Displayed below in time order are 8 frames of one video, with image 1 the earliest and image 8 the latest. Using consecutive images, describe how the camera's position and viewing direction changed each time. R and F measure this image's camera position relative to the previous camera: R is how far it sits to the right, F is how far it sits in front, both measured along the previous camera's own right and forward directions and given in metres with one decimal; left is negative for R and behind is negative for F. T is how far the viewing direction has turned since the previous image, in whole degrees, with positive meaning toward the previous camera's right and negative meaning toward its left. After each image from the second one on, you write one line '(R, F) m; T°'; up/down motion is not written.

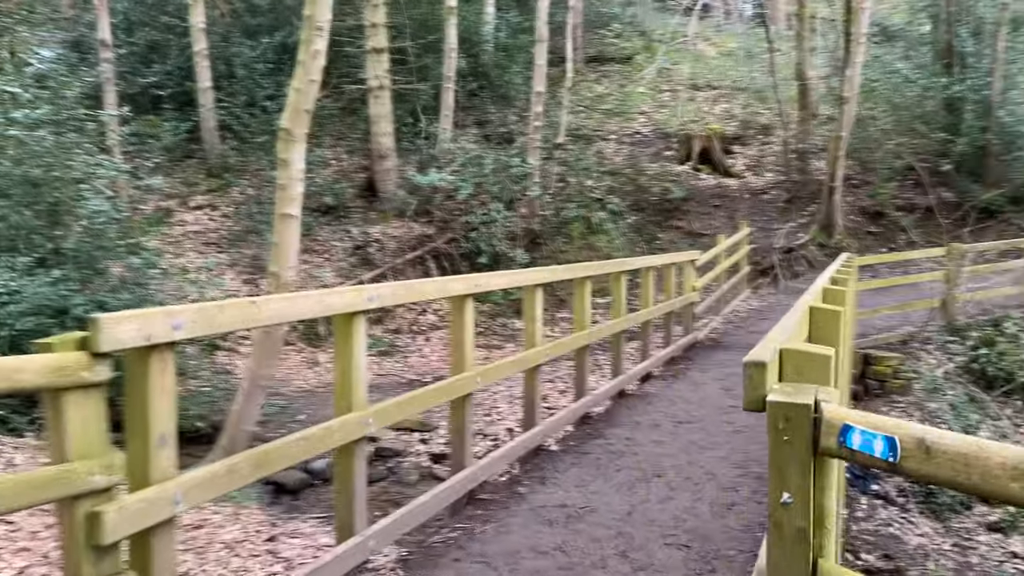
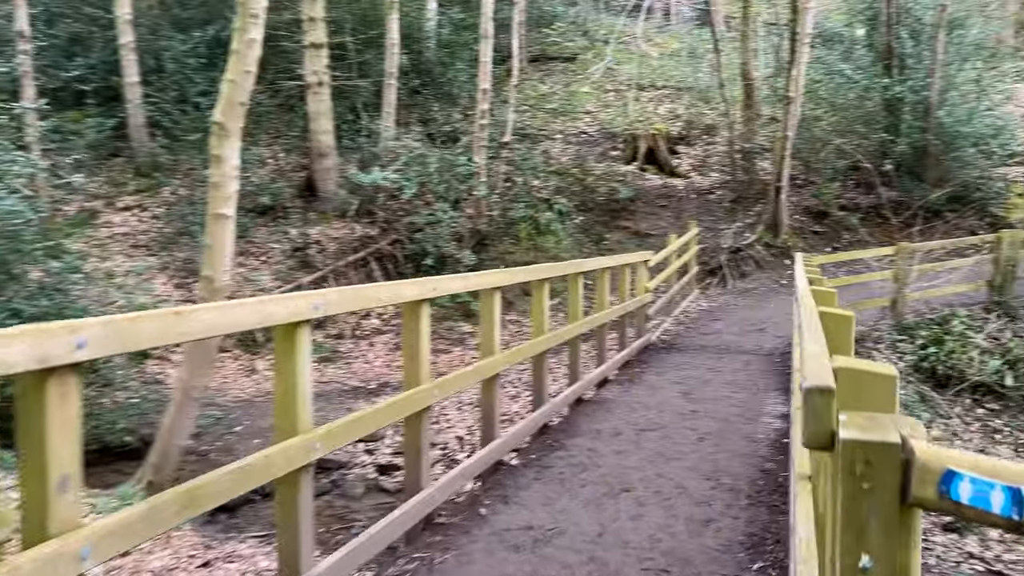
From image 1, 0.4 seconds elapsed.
(-0.1, +0.3) m; +4°
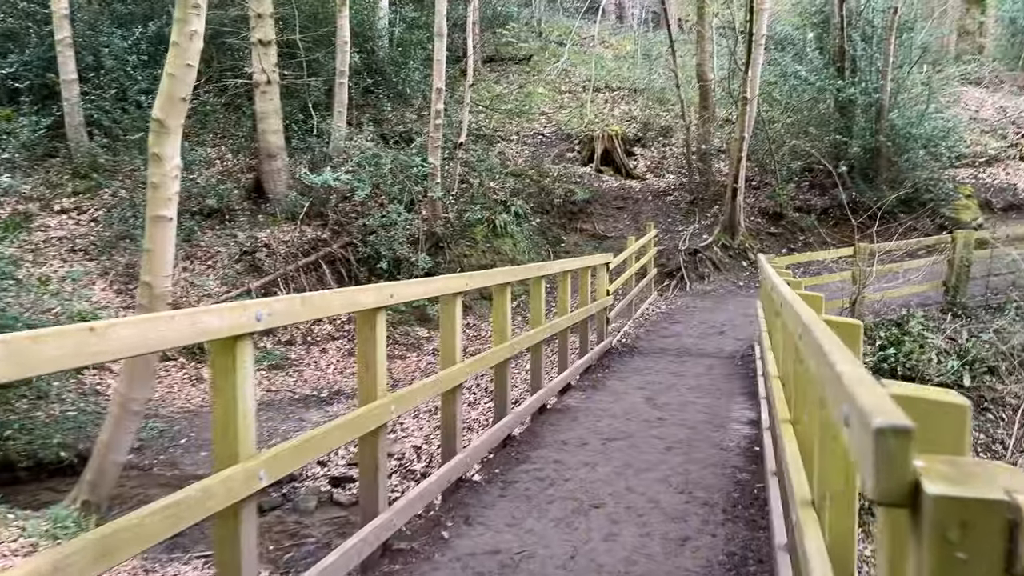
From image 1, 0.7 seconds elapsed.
(0.0, +0.3) m; +3°
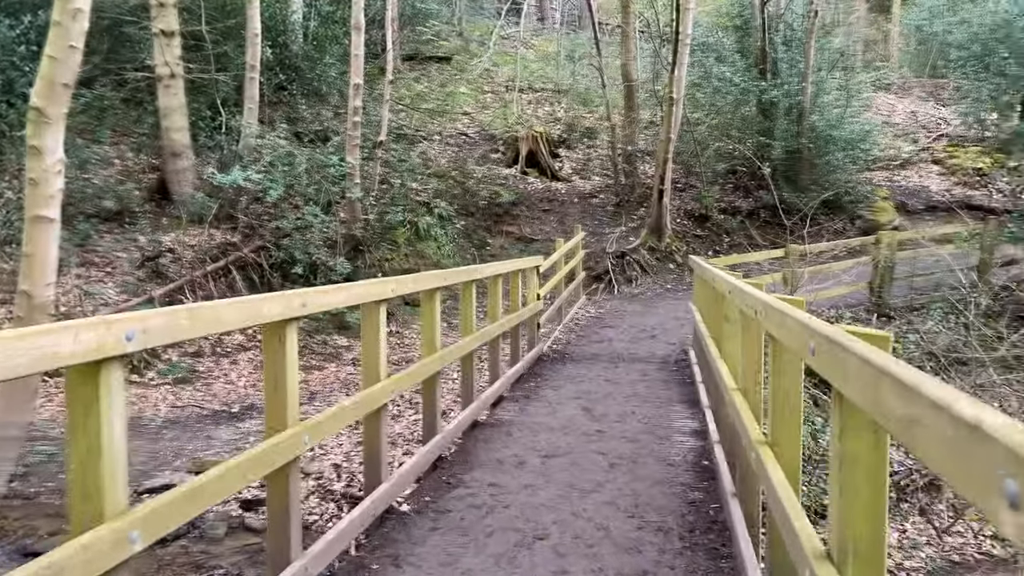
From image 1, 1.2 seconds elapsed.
(0.0, +0.4) m; +6°
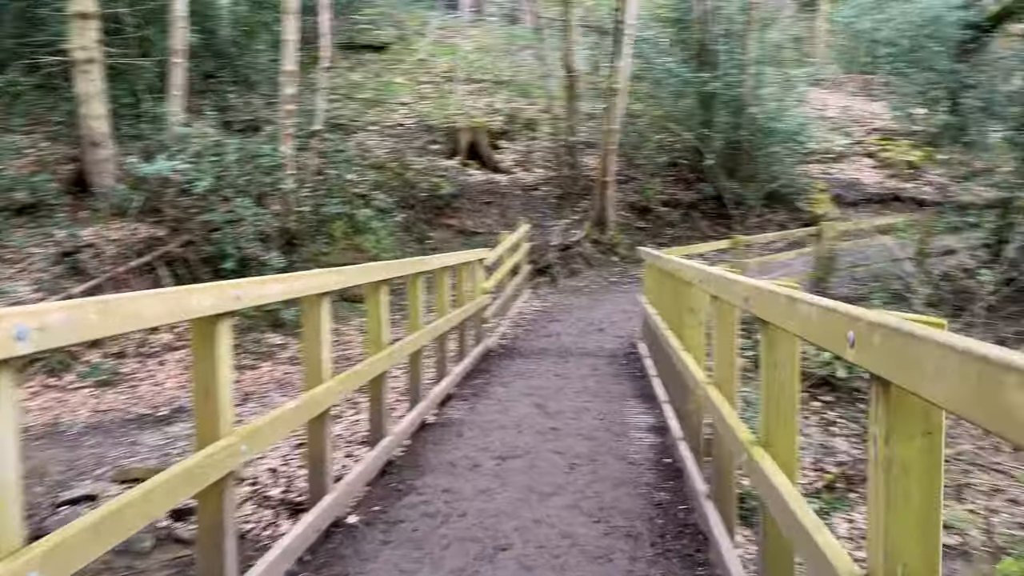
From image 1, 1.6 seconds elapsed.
(-0.1, +0.3) m; +4°
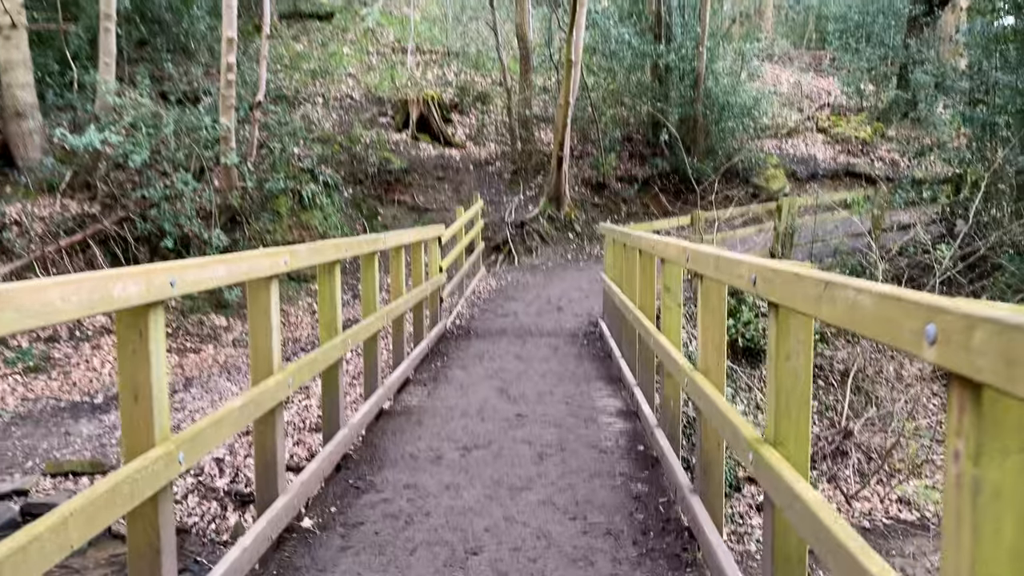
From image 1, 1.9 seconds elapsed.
(-0.1, +0.3) m; +4°
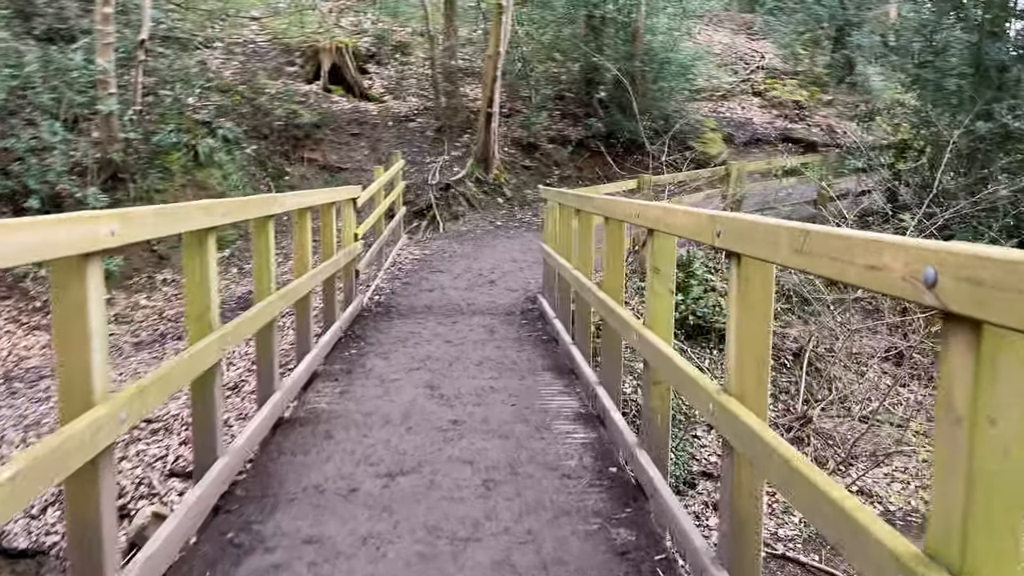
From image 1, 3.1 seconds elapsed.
(-0.1, +1.0) m; +6°
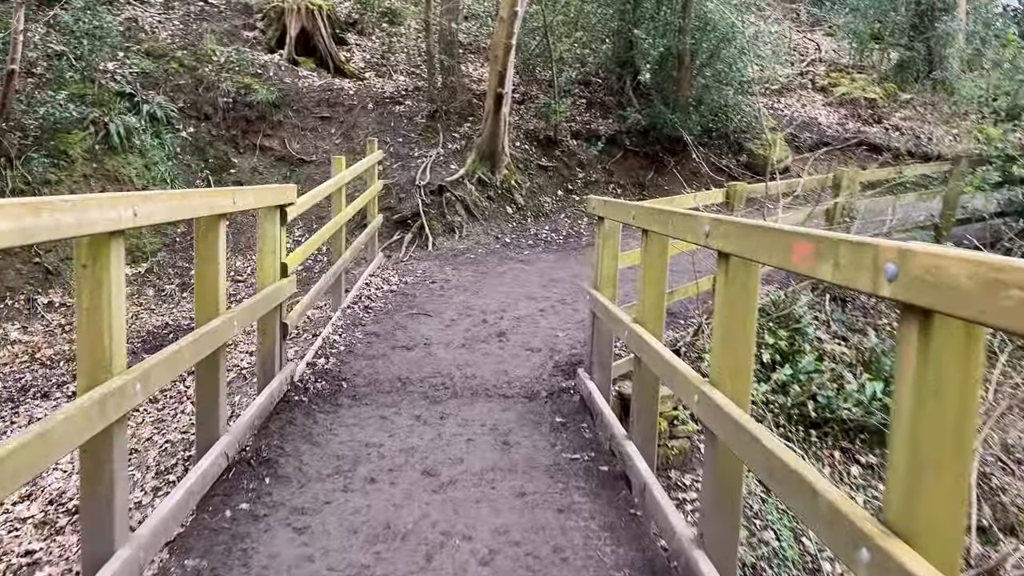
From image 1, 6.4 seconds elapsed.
(-0.2, +2.6) m; +1°
